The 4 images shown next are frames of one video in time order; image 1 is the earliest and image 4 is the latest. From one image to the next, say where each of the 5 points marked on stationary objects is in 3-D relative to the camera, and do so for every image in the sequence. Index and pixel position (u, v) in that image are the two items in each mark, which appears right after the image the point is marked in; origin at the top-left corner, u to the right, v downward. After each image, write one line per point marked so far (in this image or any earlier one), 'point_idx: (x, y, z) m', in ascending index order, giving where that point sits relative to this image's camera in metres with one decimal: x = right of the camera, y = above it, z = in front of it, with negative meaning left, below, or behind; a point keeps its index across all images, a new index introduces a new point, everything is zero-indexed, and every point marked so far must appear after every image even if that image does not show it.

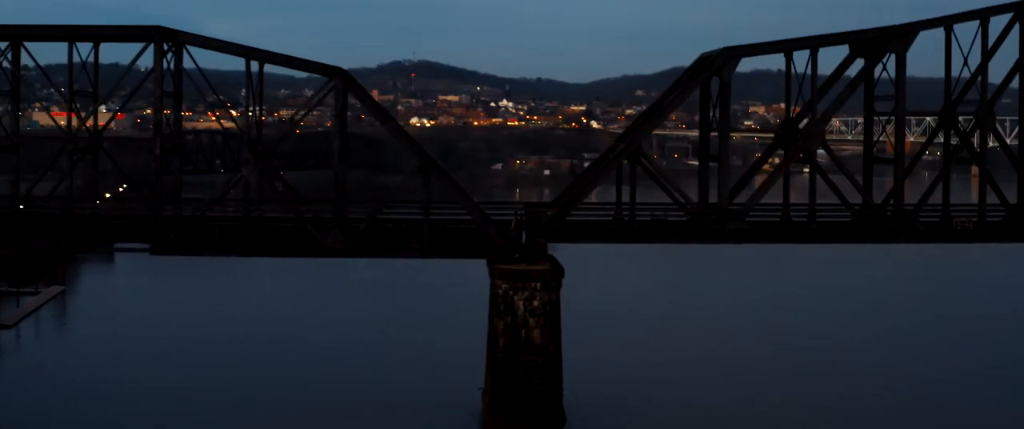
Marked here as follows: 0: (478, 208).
0: (-0.3, 0.0, +17.1) m
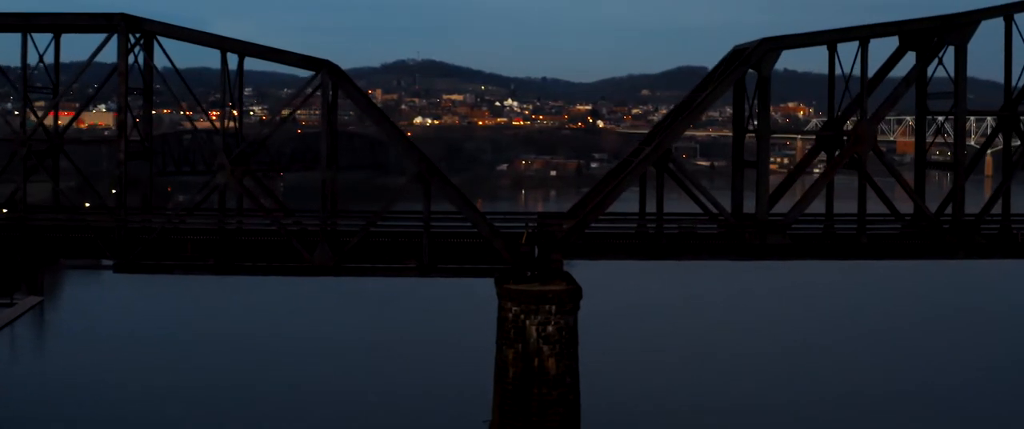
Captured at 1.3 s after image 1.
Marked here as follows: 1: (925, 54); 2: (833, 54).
0: (-0.2, 0.0, +15.1) m
1: (+3.3, +1.3, +17.3) m
2: (+2.6, +1.3, +17.3) m
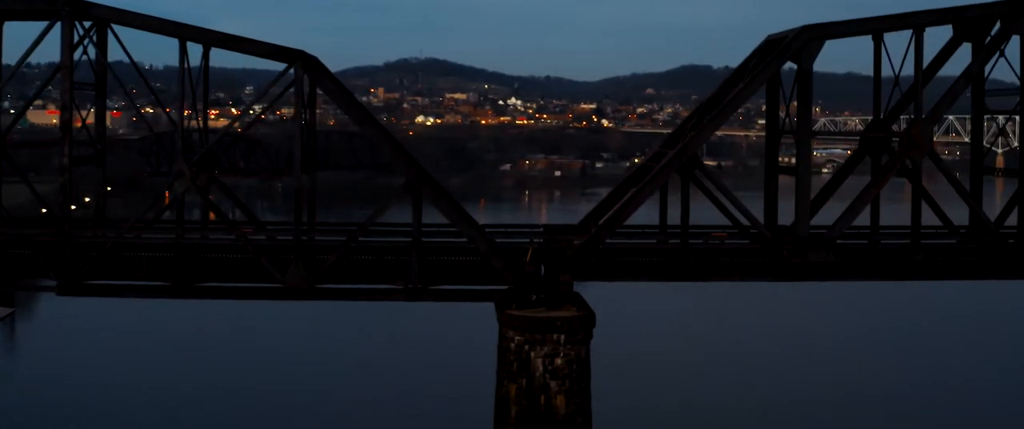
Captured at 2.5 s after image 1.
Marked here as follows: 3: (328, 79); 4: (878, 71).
0: (-0.2, -0.1, +13.0) m
1: (+3.4, +1.2, +15.2) m
2: (+2.6, +1.2, +15.3) m
3: (-1.1, +0.8, +13.3) m
4: (+2.6, +1.0, +15.3) m
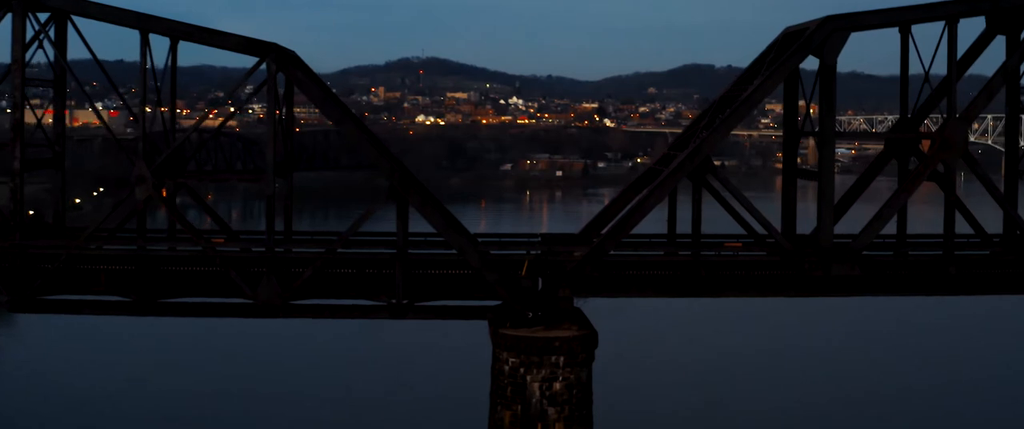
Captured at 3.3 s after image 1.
0: (-0.2, -0.2, +11.8) m
1: (+3.3, +1.1, +14.0) m
2: (+2.6, +1.2, +14.0) m
3: (-1.2, +0.8, +12.1) m
4: (+2.6, +1.0, +14.0) m
